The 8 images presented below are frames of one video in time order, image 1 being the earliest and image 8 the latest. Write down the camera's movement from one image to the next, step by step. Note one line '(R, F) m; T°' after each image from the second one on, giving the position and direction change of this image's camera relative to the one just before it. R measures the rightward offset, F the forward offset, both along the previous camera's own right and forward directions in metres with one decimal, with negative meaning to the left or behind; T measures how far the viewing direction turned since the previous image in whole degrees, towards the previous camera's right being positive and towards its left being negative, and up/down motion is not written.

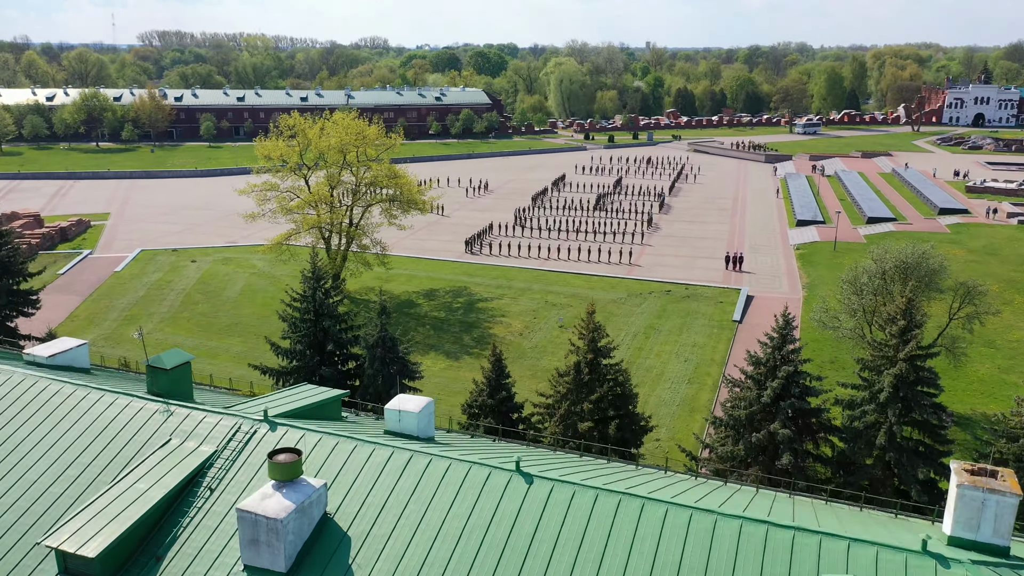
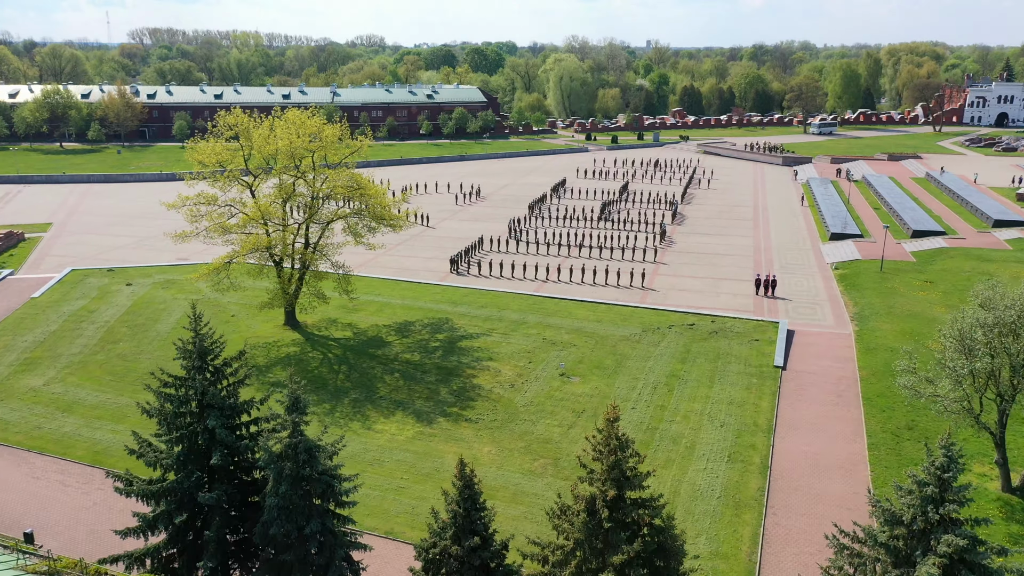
(+0.3, +5.9) m; 0°
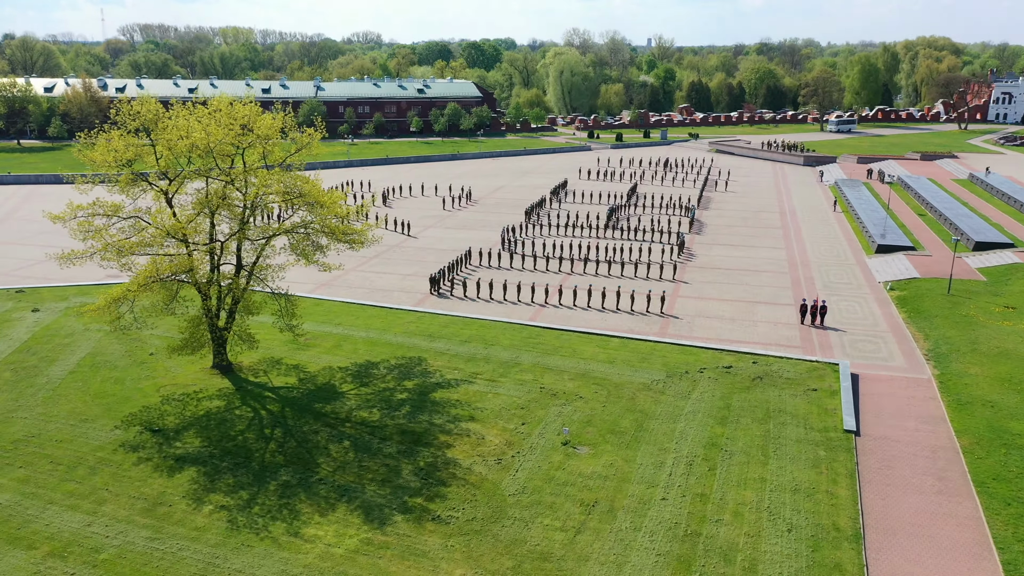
(+0.3, +6.0) m; 0°
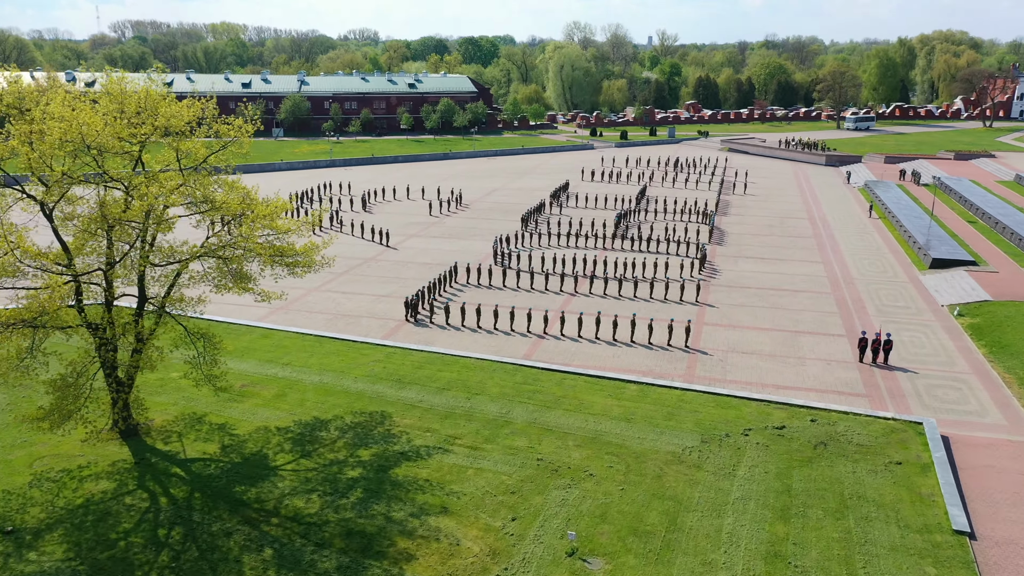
(+0.2, +5.2) m; 0°
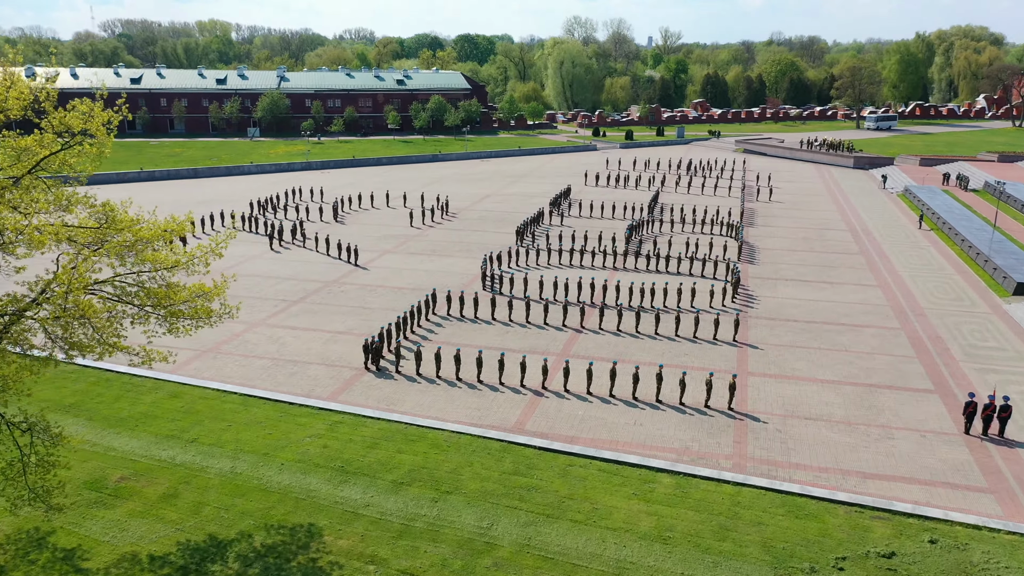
(+0.2, +5.6) m; 0°
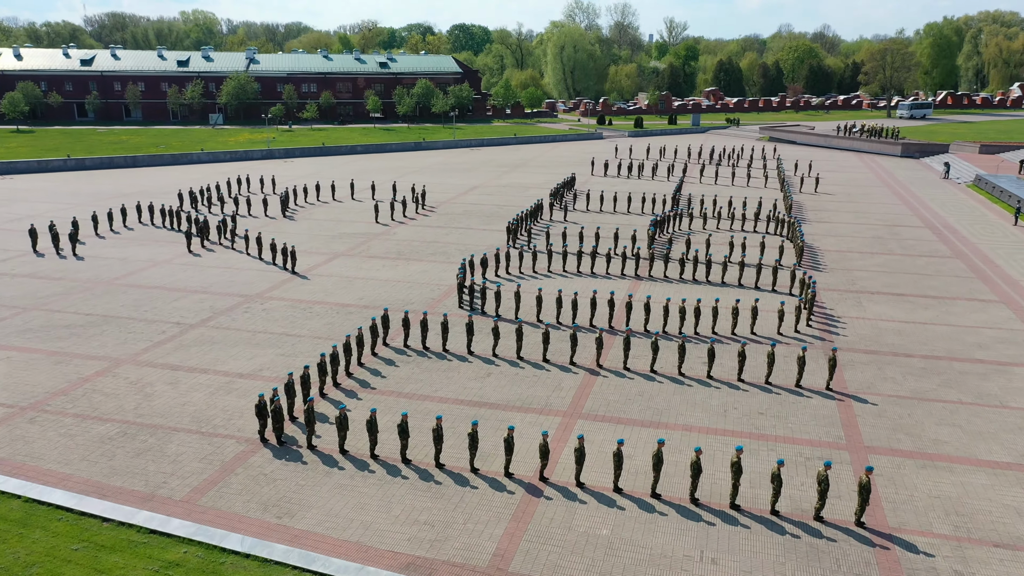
(+0.3, +7.4) m; 0°
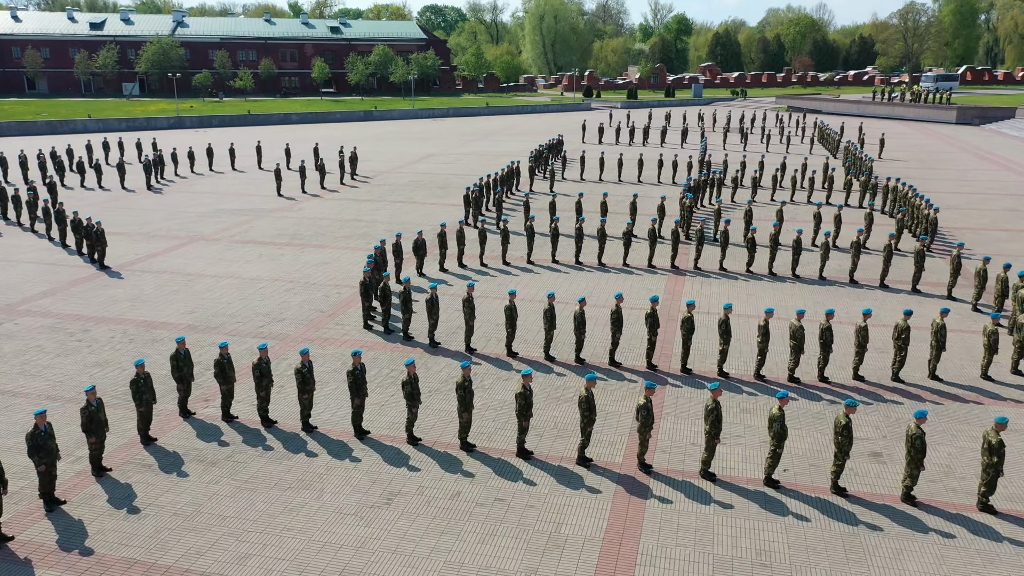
(+0.4, +8.9) m; +1°
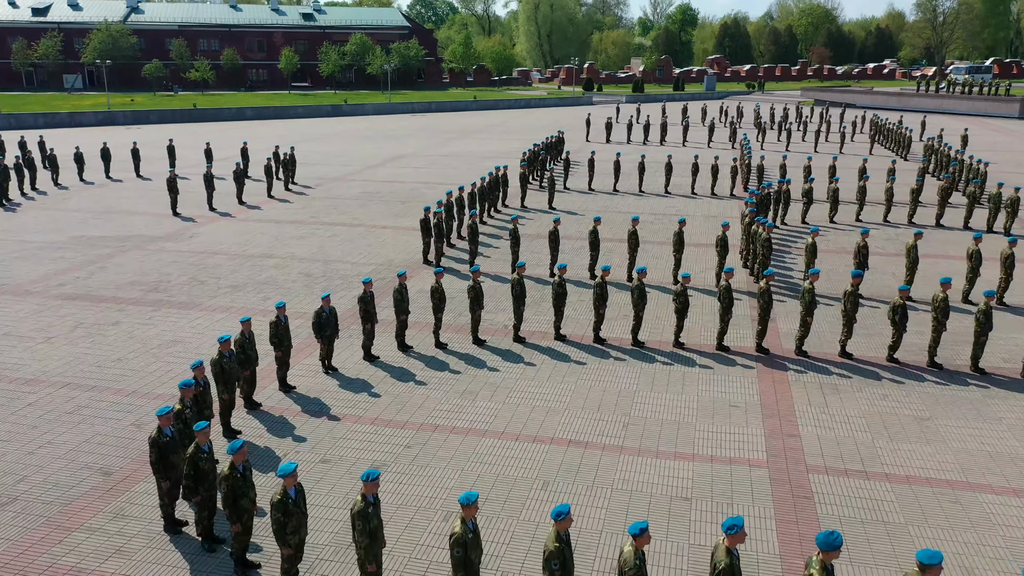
(+0.2, +5.6) m; 0°
